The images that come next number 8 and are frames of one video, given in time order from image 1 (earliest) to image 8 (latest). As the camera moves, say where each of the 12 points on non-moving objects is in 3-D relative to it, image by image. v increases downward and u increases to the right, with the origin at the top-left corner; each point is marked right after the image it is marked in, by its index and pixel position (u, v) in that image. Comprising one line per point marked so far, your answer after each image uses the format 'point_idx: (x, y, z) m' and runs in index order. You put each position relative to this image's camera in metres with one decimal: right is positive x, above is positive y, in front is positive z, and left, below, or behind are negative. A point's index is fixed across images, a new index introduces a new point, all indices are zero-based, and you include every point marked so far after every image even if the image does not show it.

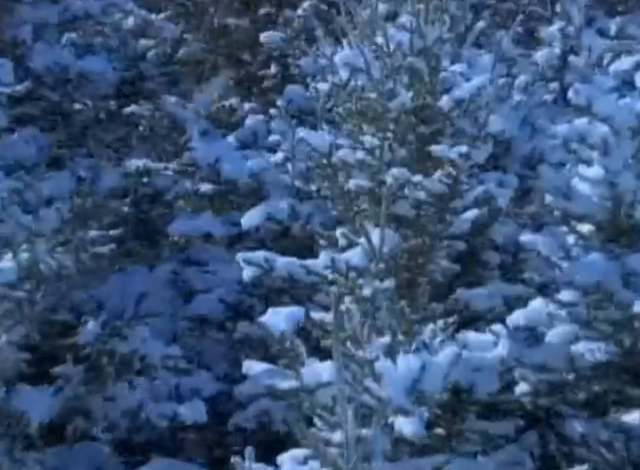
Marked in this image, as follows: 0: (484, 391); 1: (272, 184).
0: (+0.5, -0.4, +4.8) m
1: (-0.1, +0.2, +6.3) m
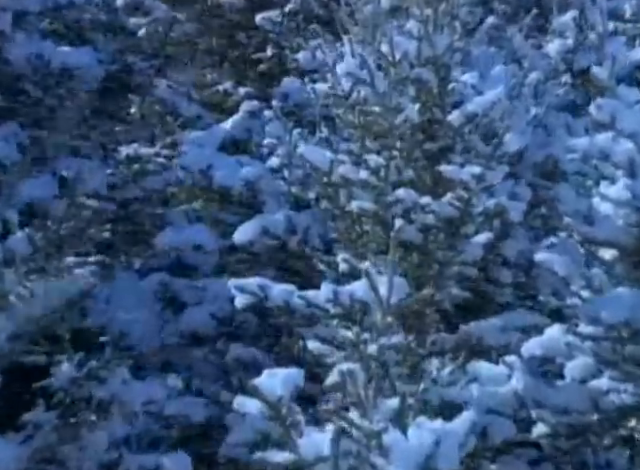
0: (+0.5, -0.5, +4.4) m
1: (-0.2, +0.1, +5.8) m
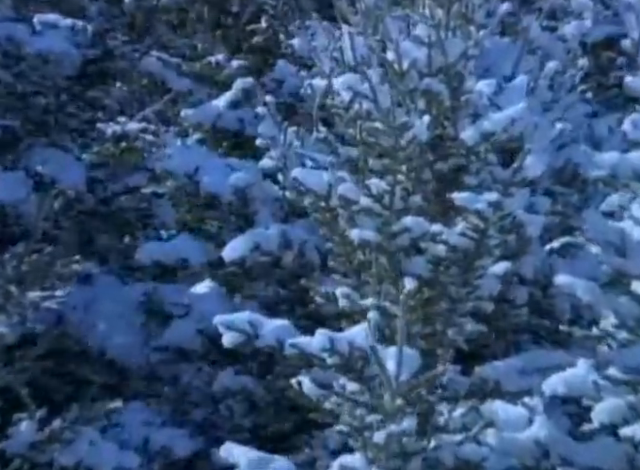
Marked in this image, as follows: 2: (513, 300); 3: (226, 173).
0: (+0.5, -0.6, +3.9) m
1: (-0.2, +0.1, +5.3) m
2: (+0.5, -0.2, +4.9) m
3: (-0.3, +0.2, +5.2) m
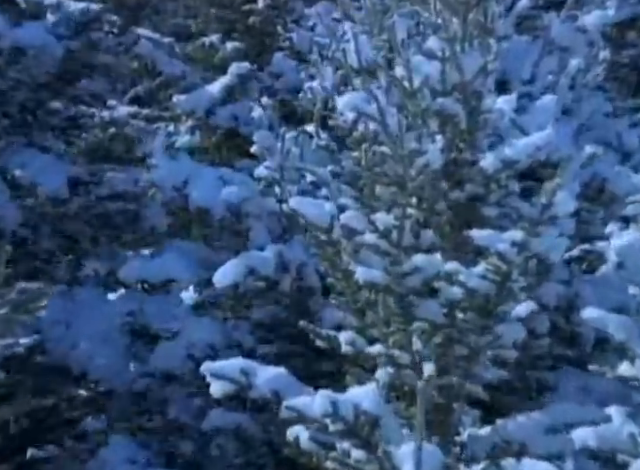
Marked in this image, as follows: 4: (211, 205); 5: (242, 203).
0: (+0.5, -0.7, +3.4) m
1: (-0.2, +0.1, +4.8) m
2: (+0.6, -0.2, +4.5) m
3: (-0.3, +0.1, +4.8) m
4: (-0.3, +0.1, +4.7) m
5: (-0.2, +0.1, +4.8) m
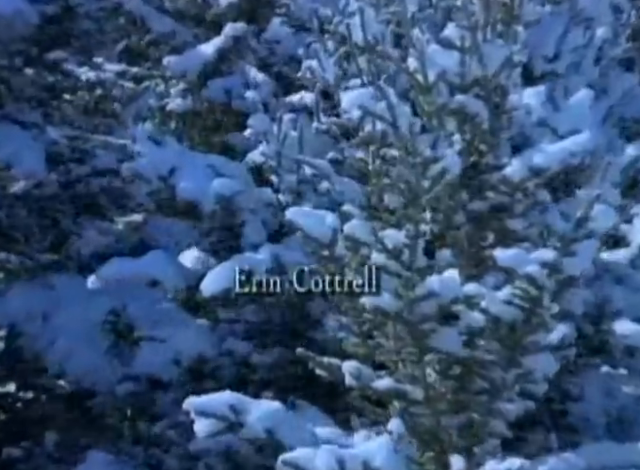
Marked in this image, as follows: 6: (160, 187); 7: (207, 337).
0: (+0.5, -0.7, +3.0) m
1: (-0.2, +0.1, +4.3) m
2: (+0.6, -0.2, +4.0) m
3: (-0.3, +0.1, +4.3) m
4: (-0.3, +0.1, +4.2) m
5: (-0.2, +0.1, +4.3) m
6: (-0.4, +0.1, +4.4) m
7: (-0.3, -0.3, +4.3) m
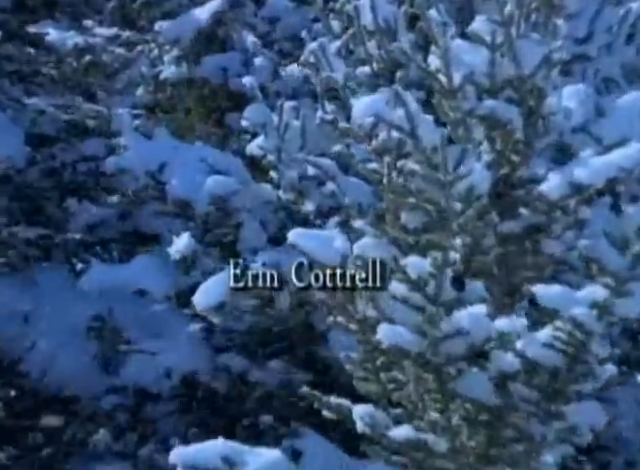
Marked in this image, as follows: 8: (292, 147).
0: (+0.5, -0.8, +2.6) m
1: (-0.2, +0.1, +3.9) m
2: (+0.6, -0.3, +3.6) m
3: (-0.3, +0.1, +3.8) m
4: (-0.3, +0.1, +3.8) m
5: (-0.2, +0.1, +3.8) m
6: (-0.4, +0.1, +3.9) m
7: (-0.3, -0.3, +3.9) m
8: (-0.1, +0.2, +3.9) m
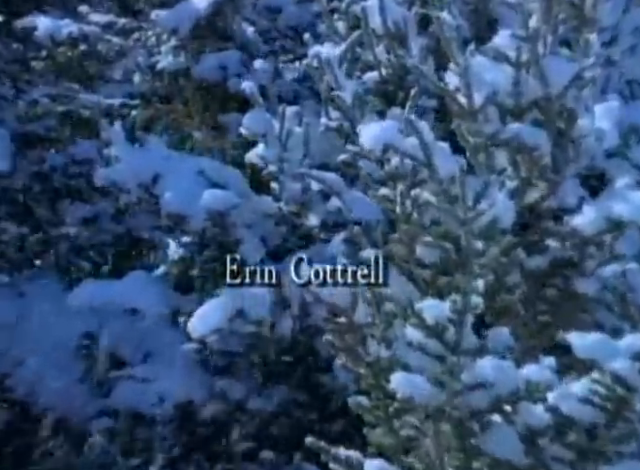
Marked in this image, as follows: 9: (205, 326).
0: (+0.5, -0.8, +2.3) m
1: (-0.2, 0.0, +3.6) m
2: (+0.6, -0.3, +3.3) m
3: (-0.3, +0.1, +3.6) m
4: (-0.3, 0.0, +3.5) m
5: (-0.2, +0.1, +3.6) m
6: (-0.4, +0.1, +3.7) m
7: (-0.3, -0.3, +3.7) m
8: (-0.1, +0.2, +3.7) m
9: (-0.2, -0.2, +3.3) m
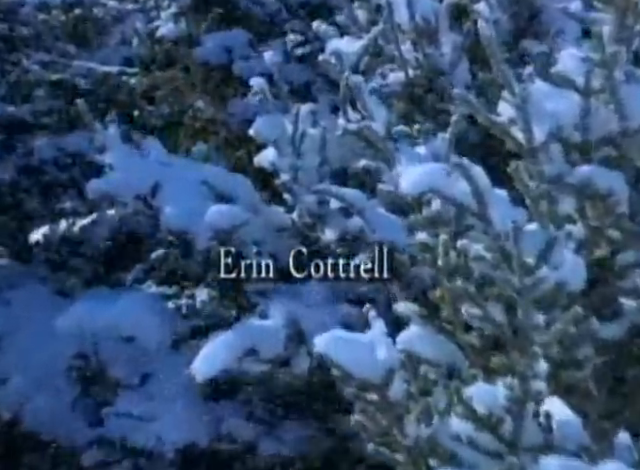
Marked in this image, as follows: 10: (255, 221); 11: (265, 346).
0: (+0.5, -0.9, +1.9) m
1: (-0.1, 0.0, +3.2) m
2: (+0.6, -0.3, +2.9) m
3: (-0.2, +0.1, +3.1) m
4: (-0.2, 0.0, +3.1) m
5: (-0.2, 0.0, +3.1) m
6: (-0.4, 0.0, +3.2) m
7: (-0.2, -0.3, +3.2) m
8: (0.0, +0.1, +3.2) m
9: (-0.2, -0.2, +2.9) m
10: (-0.1, 0.0, +3.2) m
11: (-0.1, -0.2, +2.9) m
